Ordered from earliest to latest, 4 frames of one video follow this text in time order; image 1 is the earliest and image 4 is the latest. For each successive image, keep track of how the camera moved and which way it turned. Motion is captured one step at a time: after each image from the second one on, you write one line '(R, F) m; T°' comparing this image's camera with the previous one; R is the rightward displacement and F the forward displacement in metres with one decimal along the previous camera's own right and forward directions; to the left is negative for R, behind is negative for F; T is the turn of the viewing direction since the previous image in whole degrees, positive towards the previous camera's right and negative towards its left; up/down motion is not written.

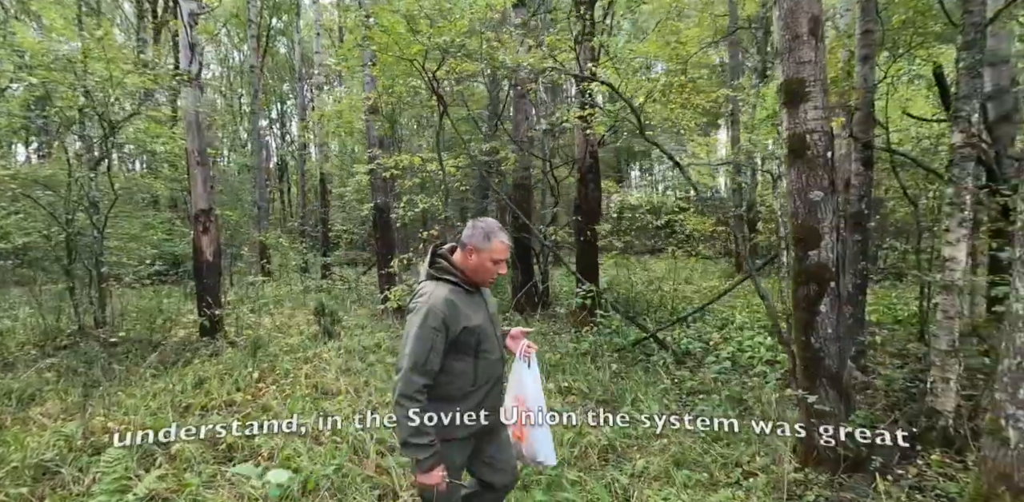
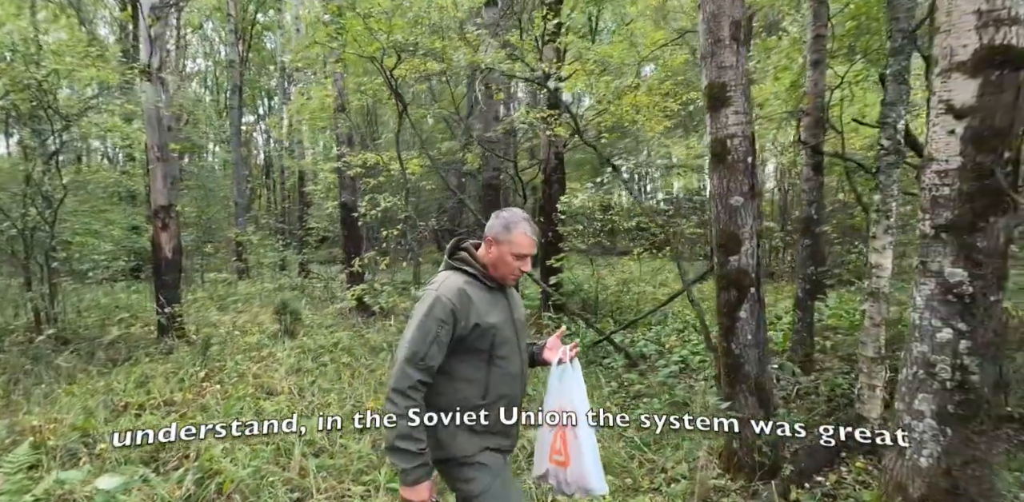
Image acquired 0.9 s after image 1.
(+0.4, 0.0) m; +1°
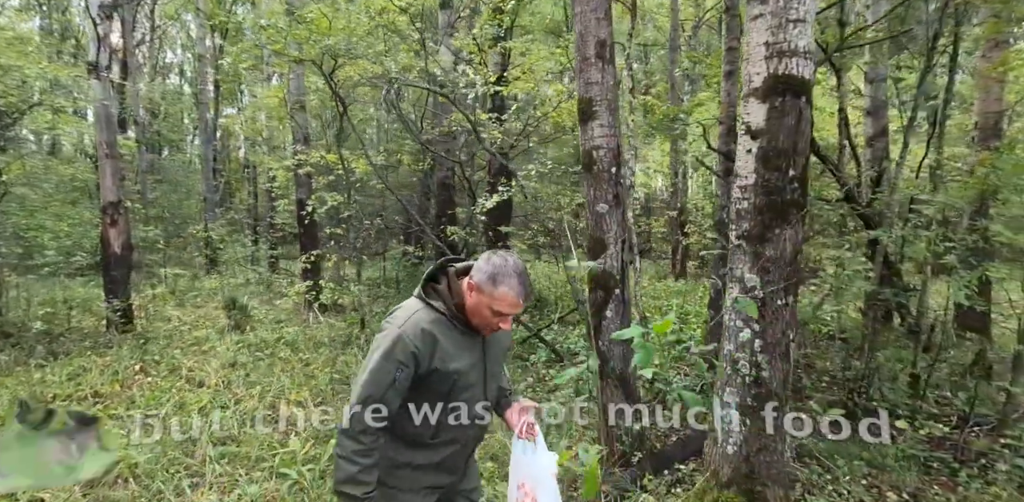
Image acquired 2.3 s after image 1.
(+0.7, -0.2) m; +1°
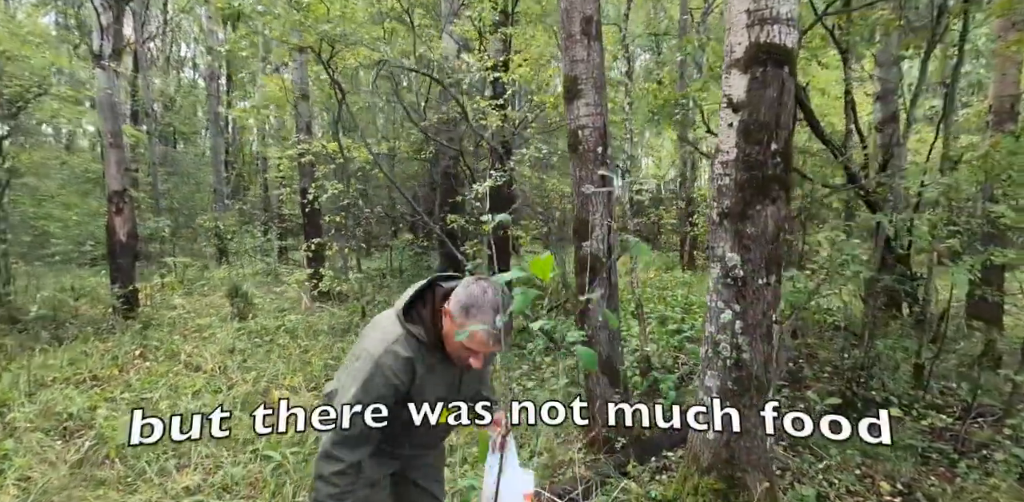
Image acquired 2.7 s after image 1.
(+0.2, +0.1) m; -1°
